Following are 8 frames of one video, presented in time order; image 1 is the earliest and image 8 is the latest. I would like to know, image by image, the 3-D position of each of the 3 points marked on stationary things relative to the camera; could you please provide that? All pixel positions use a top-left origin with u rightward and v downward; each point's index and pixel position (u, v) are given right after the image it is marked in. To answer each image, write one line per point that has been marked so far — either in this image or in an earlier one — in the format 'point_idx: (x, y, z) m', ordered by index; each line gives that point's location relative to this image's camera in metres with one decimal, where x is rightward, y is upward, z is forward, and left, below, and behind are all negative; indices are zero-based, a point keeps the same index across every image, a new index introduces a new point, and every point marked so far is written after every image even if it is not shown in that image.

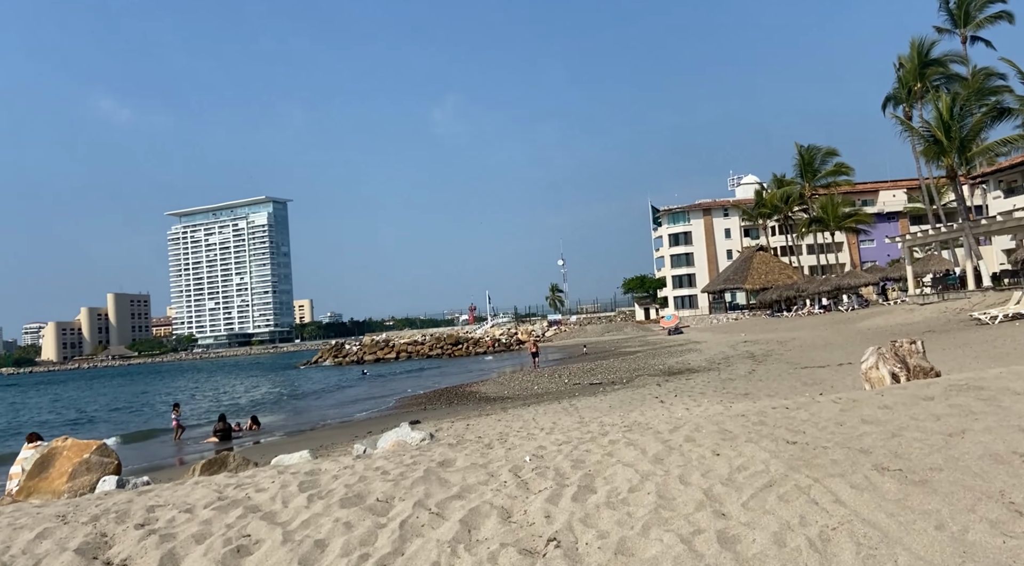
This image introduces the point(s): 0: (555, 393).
0: (+1.1, -2.7, +19.8) m
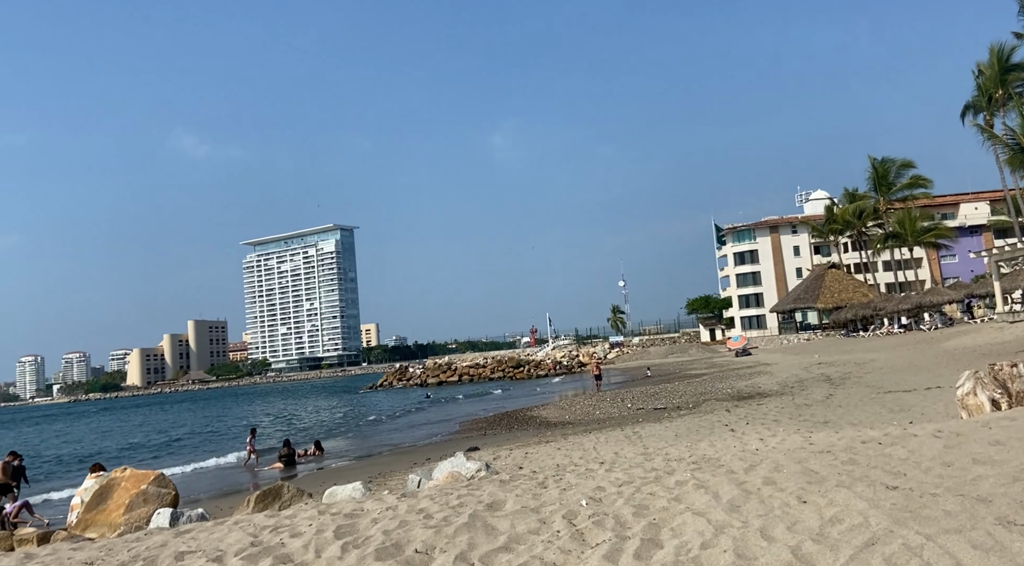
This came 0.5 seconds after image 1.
0: (+2.6, -3.2, +19.1) m
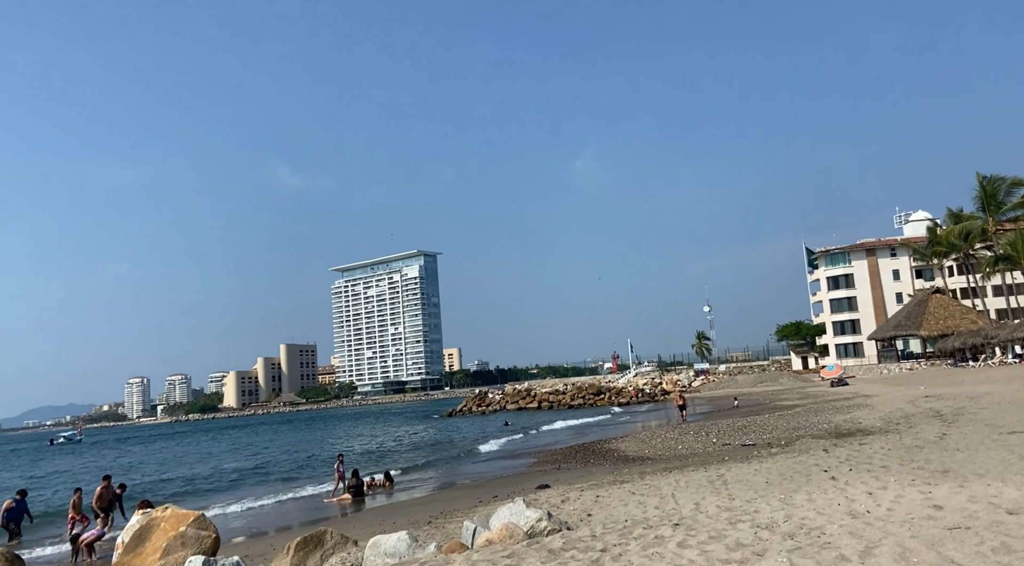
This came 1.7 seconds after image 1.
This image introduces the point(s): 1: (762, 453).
0: (+4.3, -3.8, +17.6) m
1: (+5.1, -3.5, +16.4) m
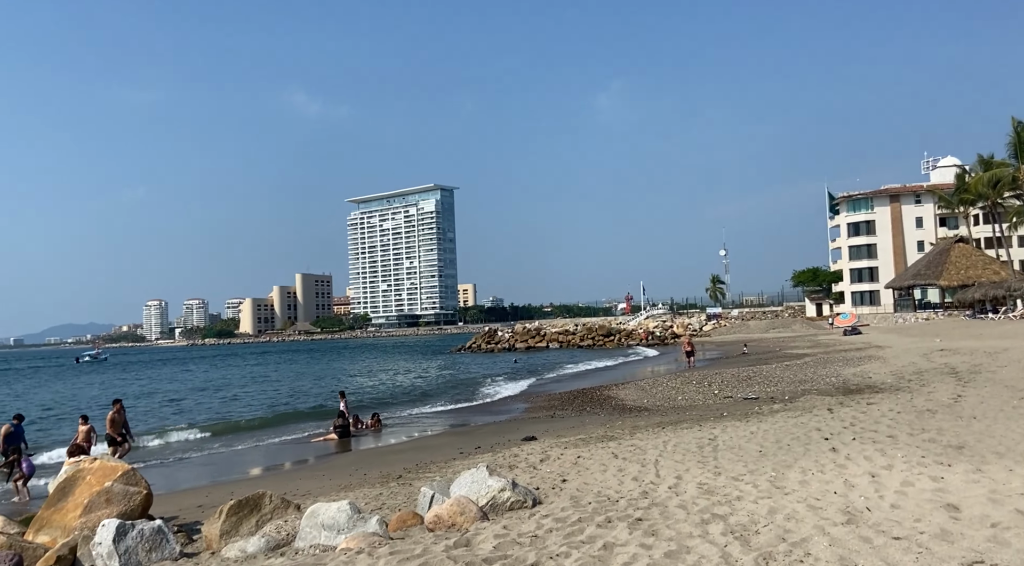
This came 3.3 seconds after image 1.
0: (+4.0, -2.7, +16.7) m
1: (+4.9, -2.5, +15.5) m
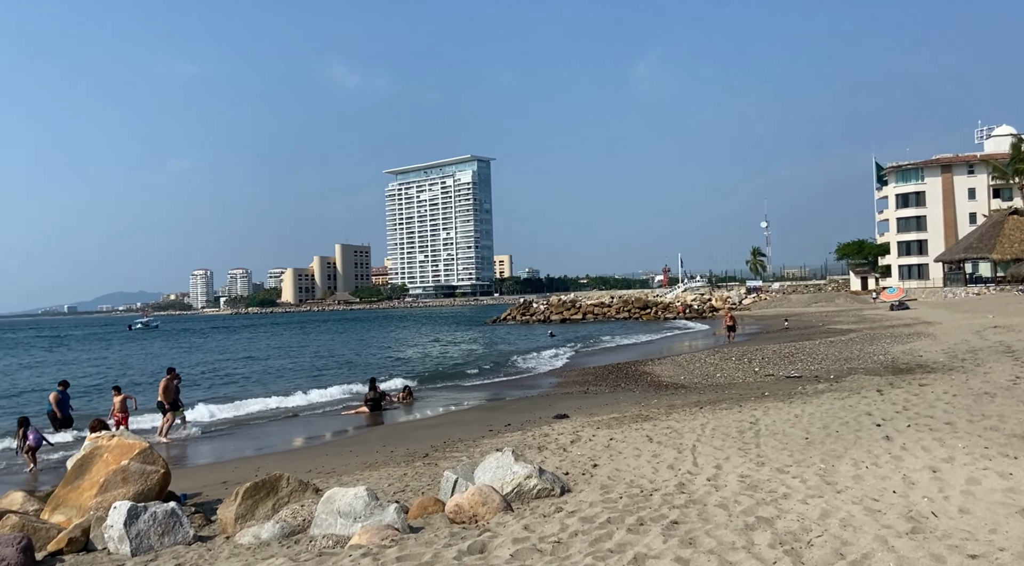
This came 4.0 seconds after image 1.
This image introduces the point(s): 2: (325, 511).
0: (+4.7, -2.1, +16.1) m
1: (+5.5, -2.0, +14.8) m
2: (-1.6, -1.9, +6.8) m
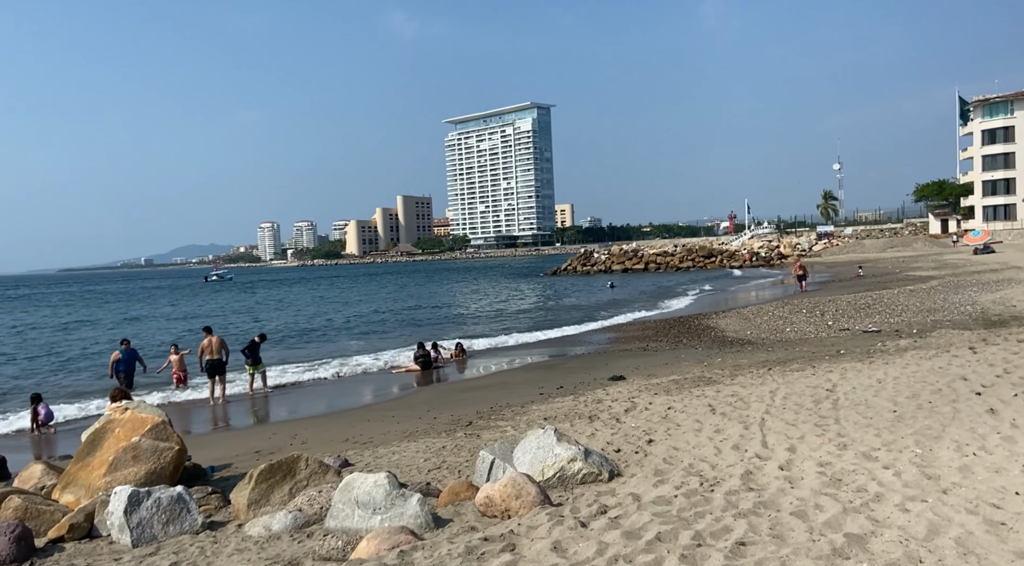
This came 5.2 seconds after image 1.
0: (+5.7, -1.2, +14.9) m
1: (+6.4, -1.1, +13.5) m
2: (-1.3, -1.6, +6.1) m
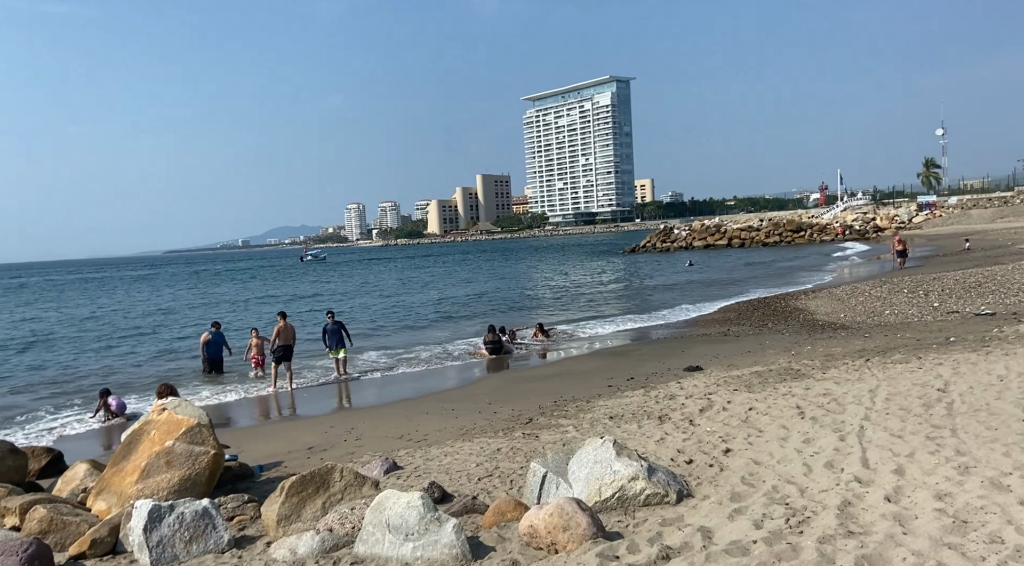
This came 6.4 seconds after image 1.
0: (+6.9, -0.8, +13.4) m
1: (+7.4, -0.8, +12.0) m
2: (-1.0, -1.6, +5.4) m
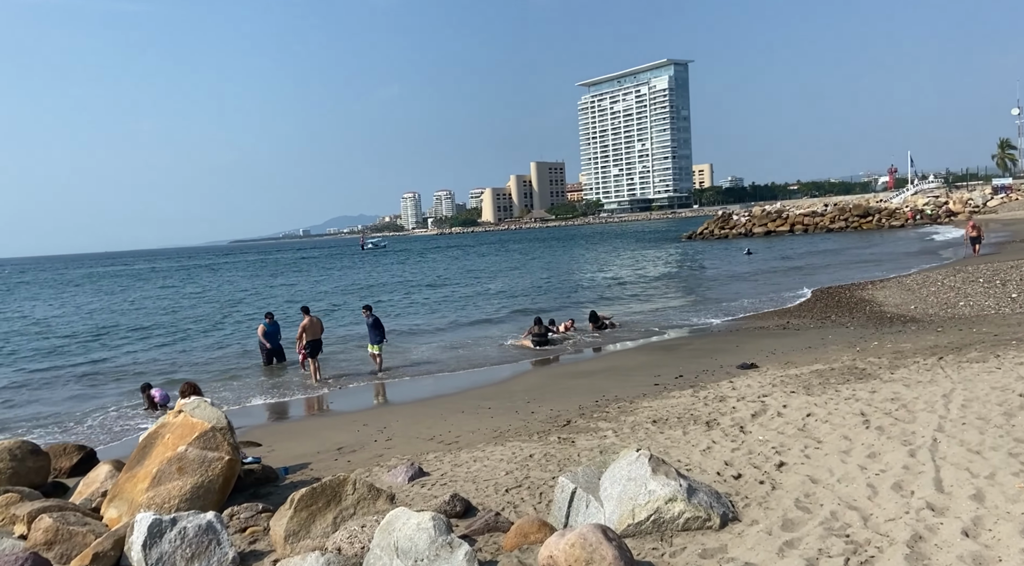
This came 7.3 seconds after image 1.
0: (+7.5, -0.7, +12.4) m
1: (+8.0, -0.7, +10.9) m
2: (-0.8, -1.6, +5.0) m
